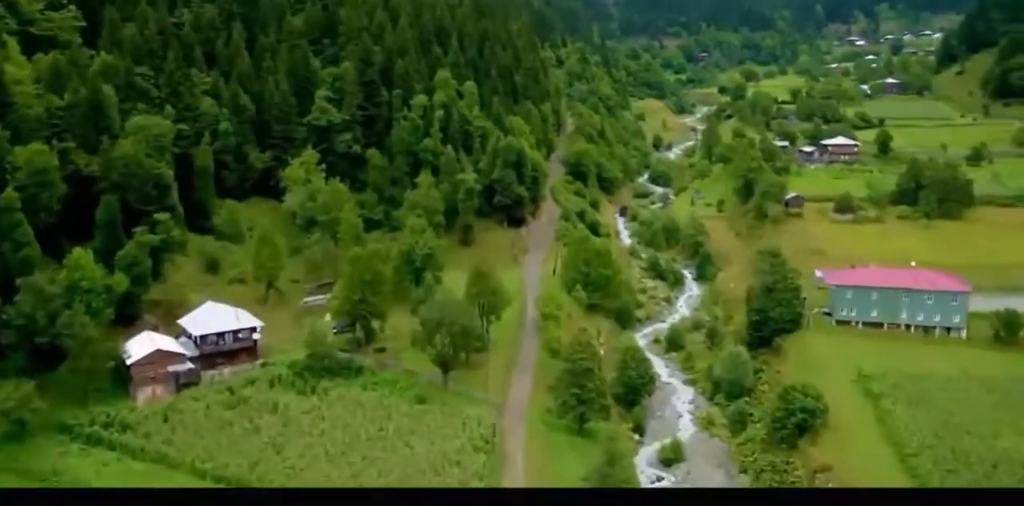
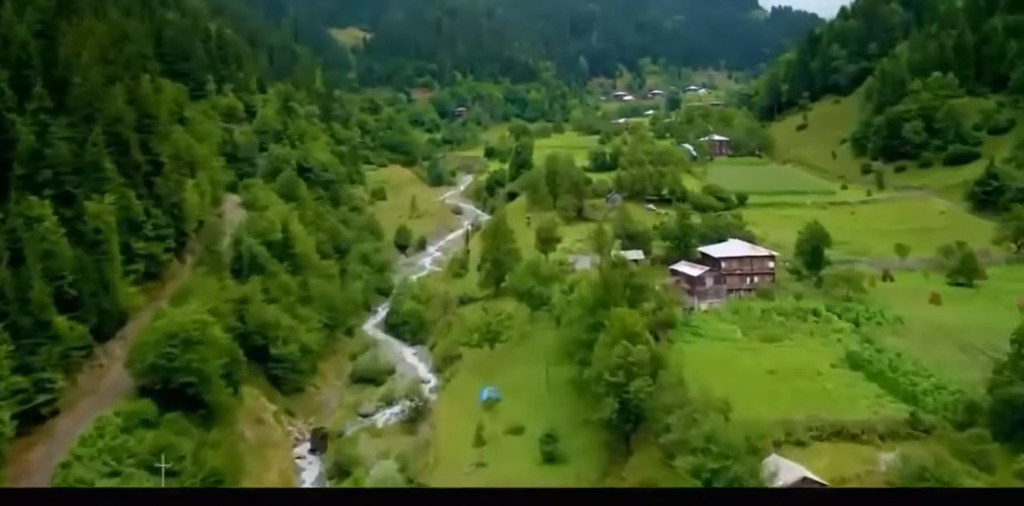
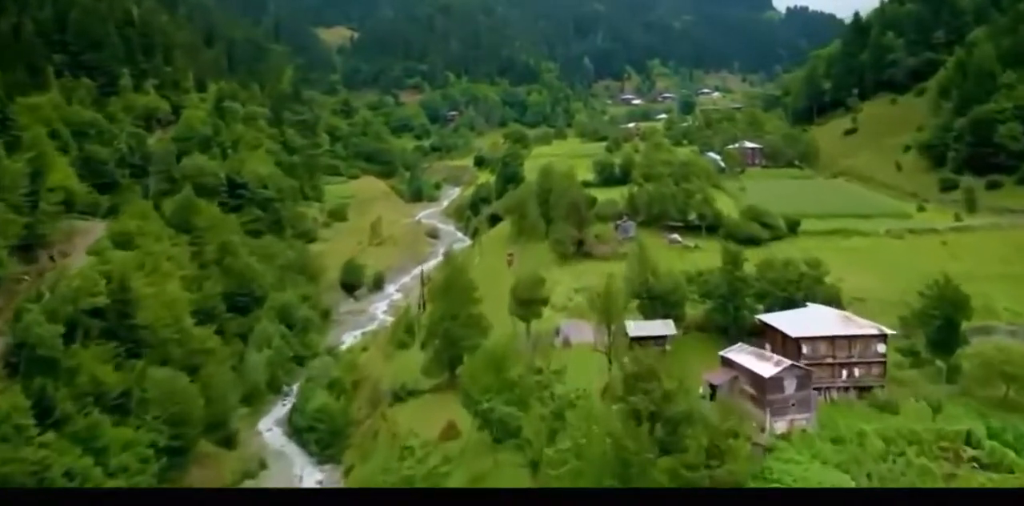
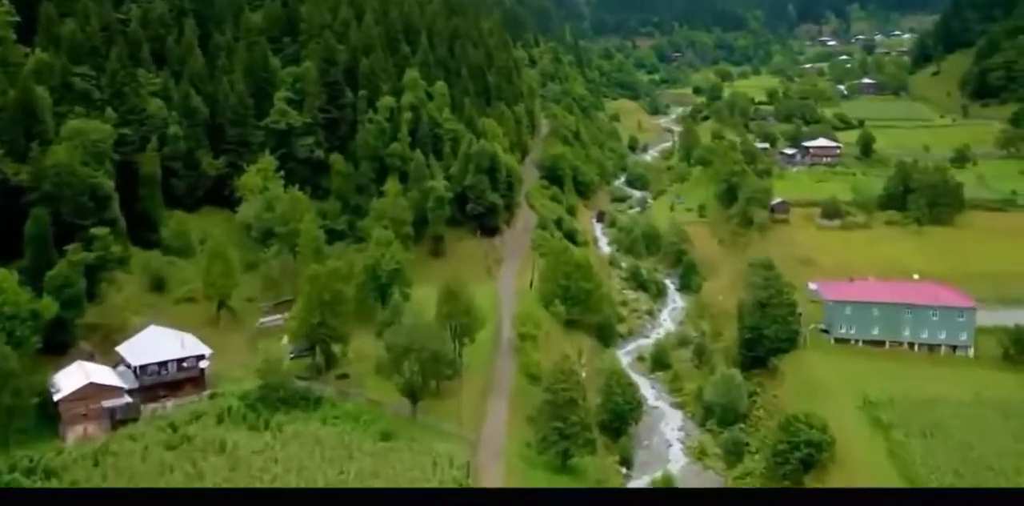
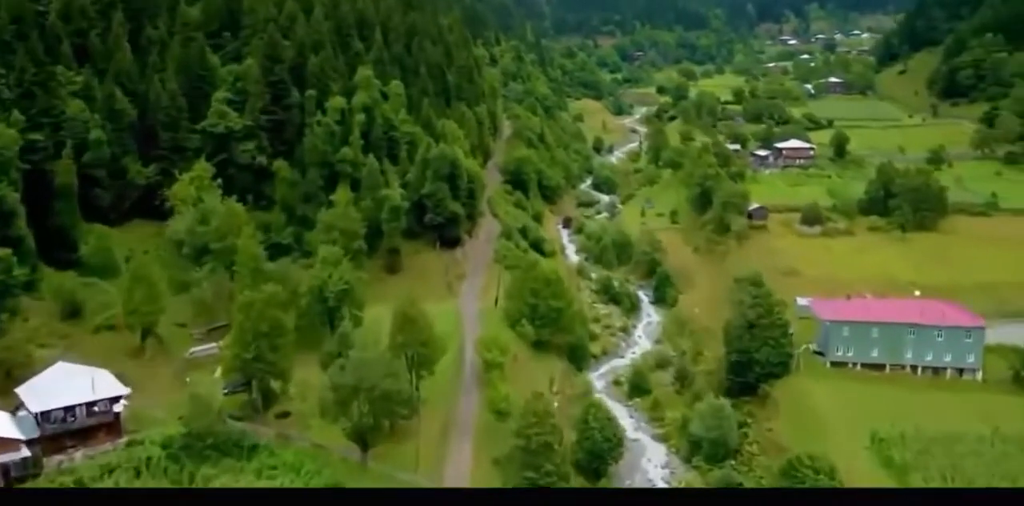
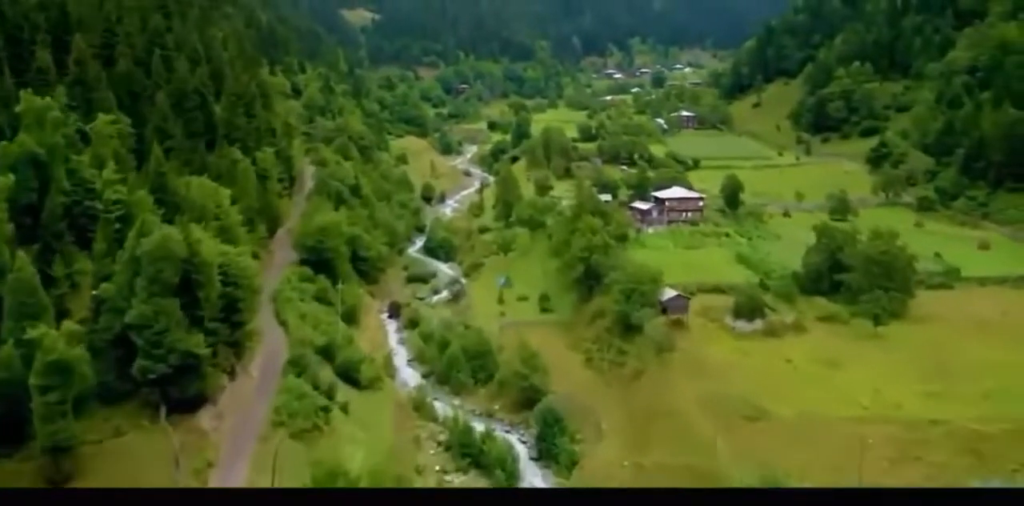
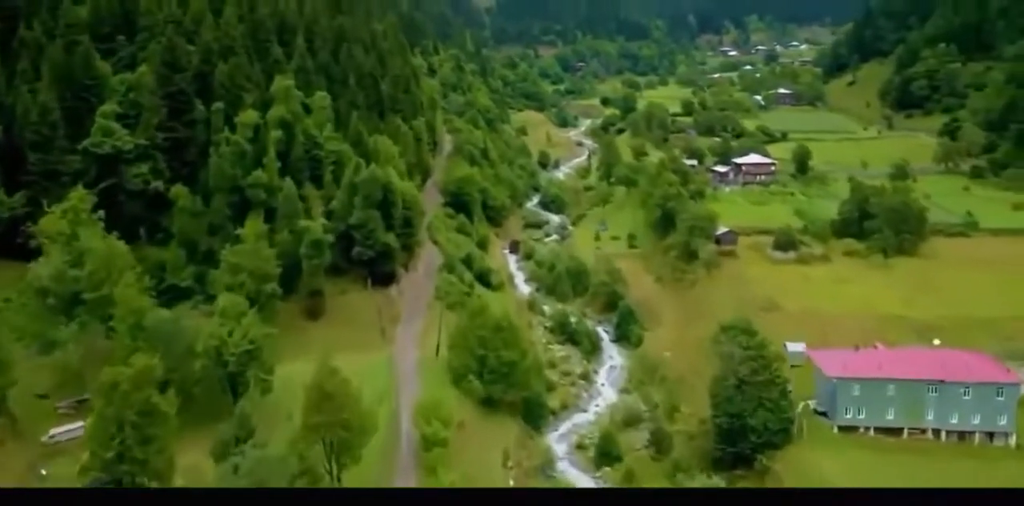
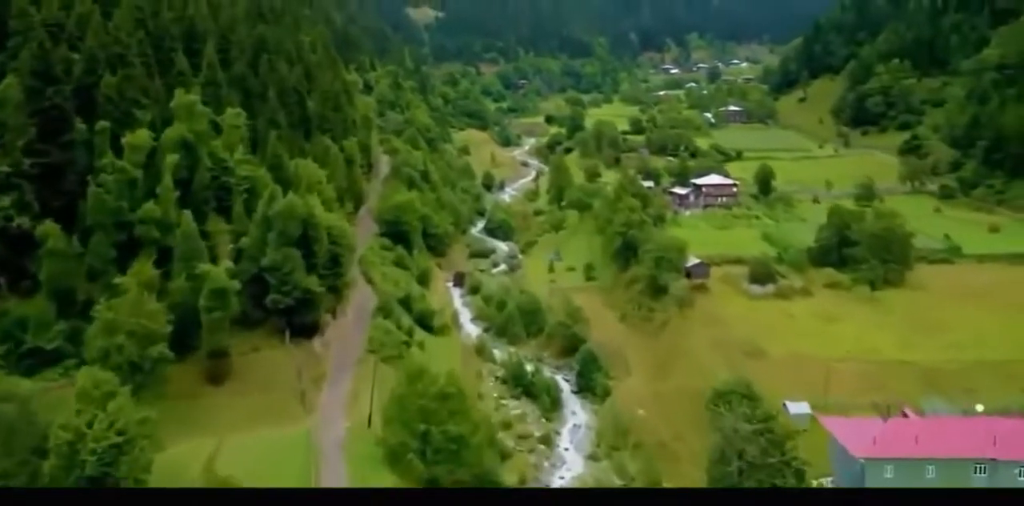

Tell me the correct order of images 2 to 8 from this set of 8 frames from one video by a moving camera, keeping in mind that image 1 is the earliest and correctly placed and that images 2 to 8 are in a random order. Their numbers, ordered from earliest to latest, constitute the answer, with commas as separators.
4, 5, 7, 8, 6, 2, 3
